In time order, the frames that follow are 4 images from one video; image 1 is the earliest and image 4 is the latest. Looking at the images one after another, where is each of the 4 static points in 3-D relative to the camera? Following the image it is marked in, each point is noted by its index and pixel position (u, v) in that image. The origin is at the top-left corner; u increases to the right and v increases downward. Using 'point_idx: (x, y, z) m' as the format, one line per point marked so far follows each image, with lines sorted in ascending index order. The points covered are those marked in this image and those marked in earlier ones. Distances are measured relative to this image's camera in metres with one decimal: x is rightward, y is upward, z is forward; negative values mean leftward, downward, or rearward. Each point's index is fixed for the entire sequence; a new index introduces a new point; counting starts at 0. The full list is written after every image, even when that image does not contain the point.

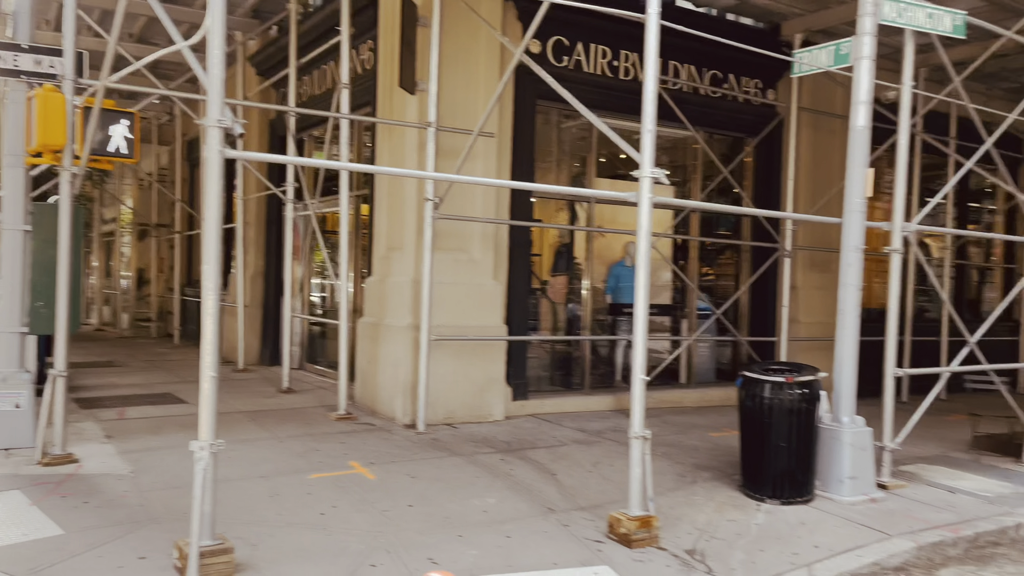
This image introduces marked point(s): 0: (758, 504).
0: (+2.0, -1.8, +6.8) m
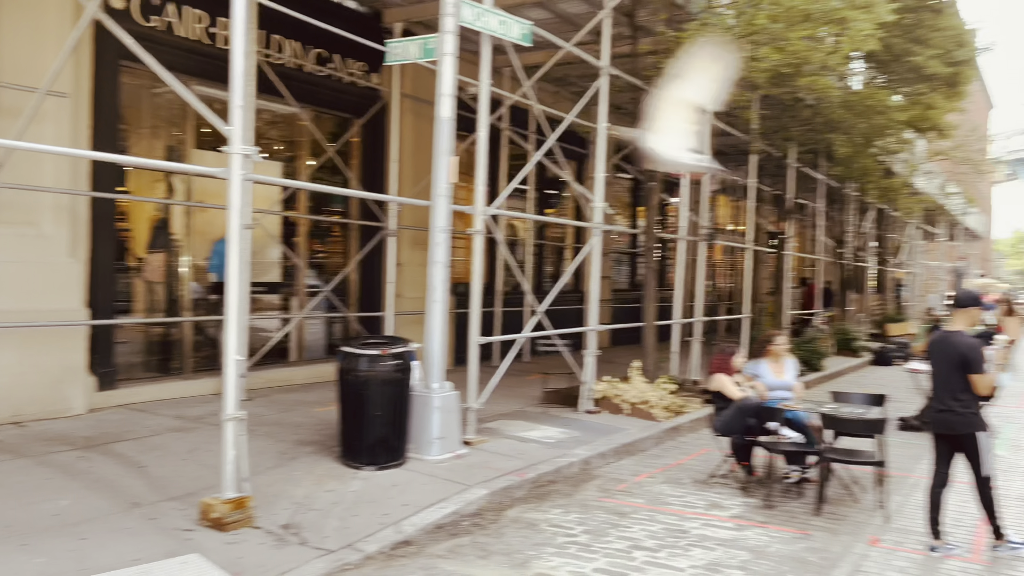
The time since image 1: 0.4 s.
0: (-1.4, -1.6, +7.1) m
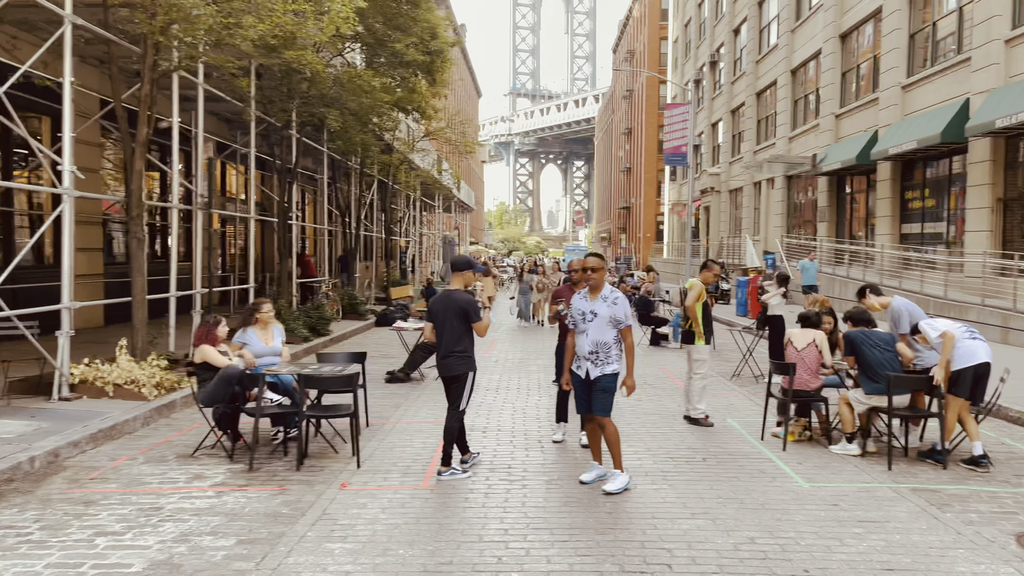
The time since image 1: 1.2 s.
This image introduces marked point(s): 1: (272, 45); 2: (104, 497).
0: (-5.4, -1.5, +5.3) m
1: (-3.7, +3.8, +12.5) m
2: (-3.3, -1.7, +6.6) m
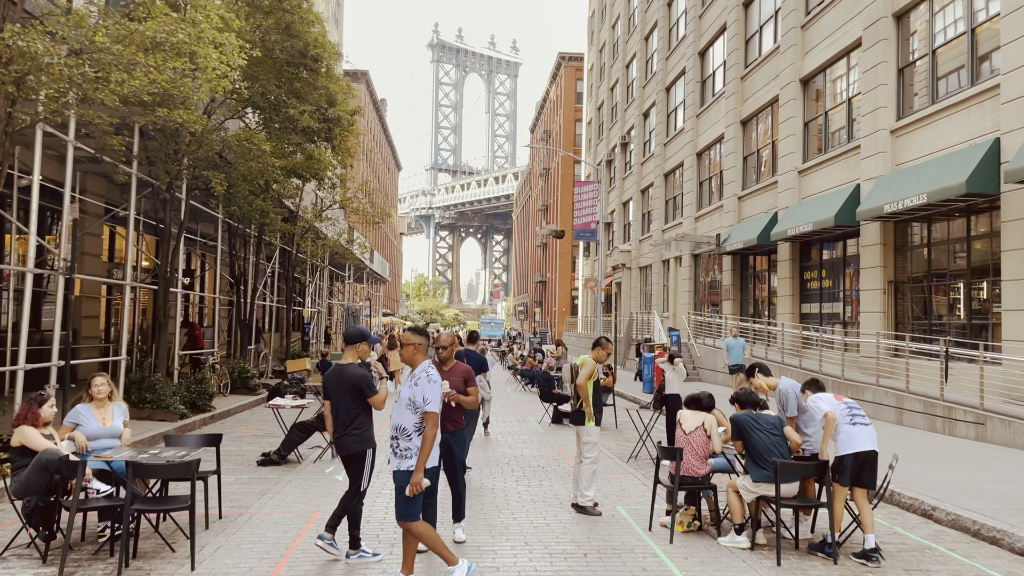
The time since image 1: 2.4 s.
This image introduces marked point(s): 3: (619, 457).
0: (-6.3, -1.8, +4.0) m
1: (-5.3, +2.7, +11.8) m
2: (-4.4, -2.2, +5.4) m
3: (+1.6, -2.6, +12.5) m
